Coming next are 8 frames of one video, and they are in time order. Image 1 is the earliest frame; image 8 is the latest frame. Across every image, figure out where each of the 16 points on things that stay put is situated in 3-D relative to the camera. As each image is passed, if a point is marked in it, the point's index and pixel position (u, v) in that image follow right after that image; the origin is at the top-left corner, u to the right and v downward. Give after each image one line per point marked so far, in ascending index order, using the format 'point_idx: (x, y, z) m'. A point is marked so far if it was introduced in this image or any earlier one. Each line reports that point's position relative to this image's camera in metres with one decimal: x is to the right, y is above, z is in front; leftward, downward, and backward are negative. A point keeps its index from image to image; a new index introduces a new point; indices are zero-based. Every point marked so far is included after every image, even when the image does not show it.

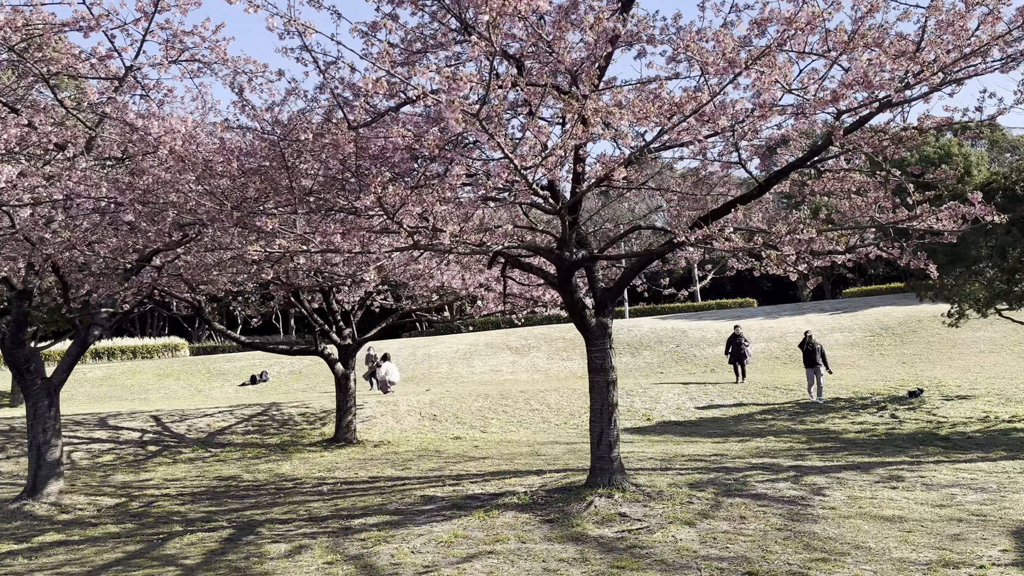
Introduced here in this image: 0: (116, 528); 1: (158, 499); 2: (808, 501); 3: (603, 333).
0: (-3.6, -2.2, +7.6) m
1: (-4.0, -2.3, +9.4) m
2: (+2.6, -1.9, +7.3) m
3: (+0.8, -0.4, +7.8) m
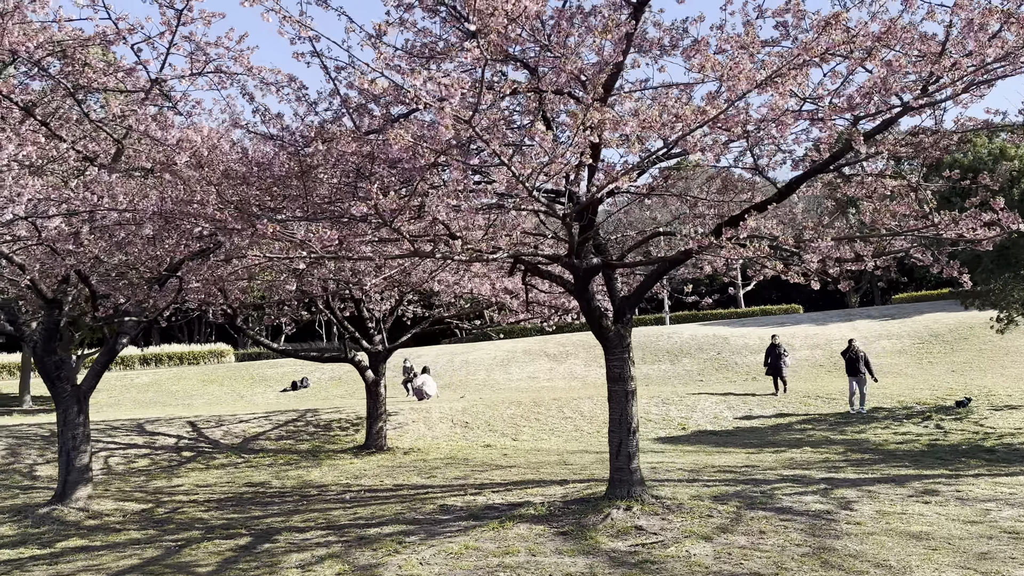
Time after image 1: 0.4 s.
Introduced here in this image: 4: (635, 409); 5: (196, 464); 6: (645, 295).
0: (-3.4, -2.2, +7.7) m
1: (-3.7, -2.4, +9.5) m
2: (+2.7, -1.9, +7.1) m
3: (+1.0, -0.5, +7.7) m
4: (+1.1, -1.1, +7.7) m
5: (-5.2, -2.9, +13.8) m
6: (+1.2, -0.1, +7.8) m
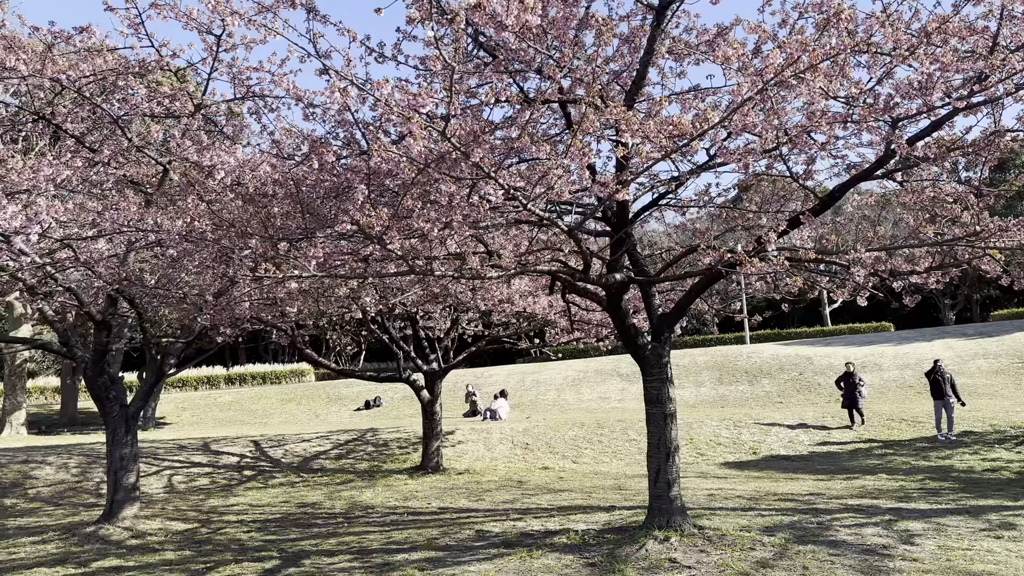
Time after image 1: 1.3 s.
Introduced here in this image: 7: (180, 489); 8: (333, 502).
0: (-3.1, -2.4, +7.7) m
1: (-3.2, -2.7, +9.5) m
2: (+2.9, -2.0, +6.5) m
3: (+1.3, -0.6, +7.3) m
4: (+1.4, -1.3, +7.3) m
5: (-4.3, -3.2, +13.9) m
6: (+1.5, -0.2, +7.5) m
7: (-5.3, -3.2, +13.5) m
8: (-2.5, -3.0, +11.7) m
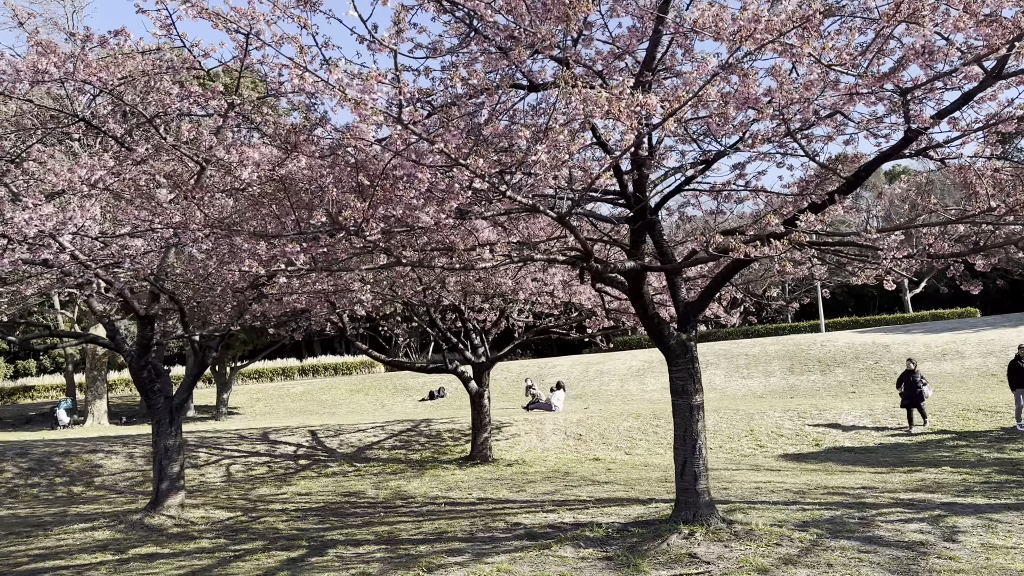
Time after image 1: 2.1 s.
0: (-2.8, -2.4, +7.9) m
1: (-2.8, -2.6, +9.7) m
2: (+3.1, -1.9, +6.2) m
3: (+1.5, -0.5, +7.1) m
4: (+1.6, -1.2, +7.1) m
5: (-3.4, -3.1, +14.2) m
6: (+1.7, -0.1, +7.2) m
7: (-4.6, -3.1, +13.9) m
8: (-1.9, -2.9, +11.9) m
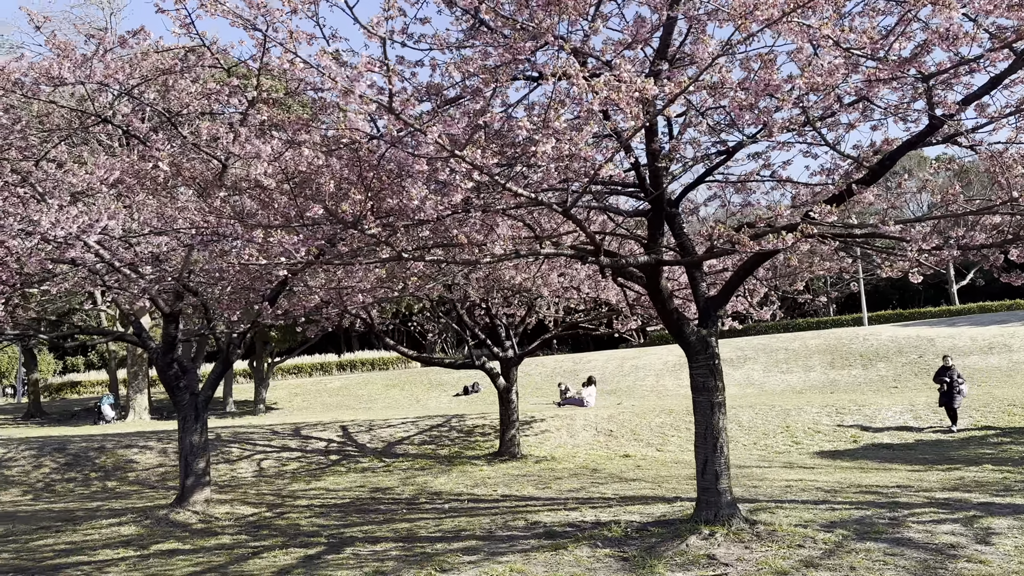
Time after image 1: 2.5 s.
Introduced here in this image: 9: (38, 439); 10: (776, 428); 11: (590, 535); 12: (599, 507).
0: (-2.7, -2.4, +7.9) m
1: (-2.5, -2.6, +9.7) m
2: (+3.2, -1.9, +6.0) m
3: (+1.6, -0.5, +6.9) m
4: (+1.7, -1.1, +6.9) m
5: (-3.0, -3.1, +14.3) m
6: (+1.9, 0.0, +7.0) m
7: (-4.1, -3.1, +14.0) m
8: (-1.5, -2.8, +11.9) m
9: (-8.7, -2.8, +15.4) m
10: (+5.7, -3.0, +18.2) m
11: (+0.6, -2.0, +7.0) m
12: (+0.9, -2.3, +8.9) m
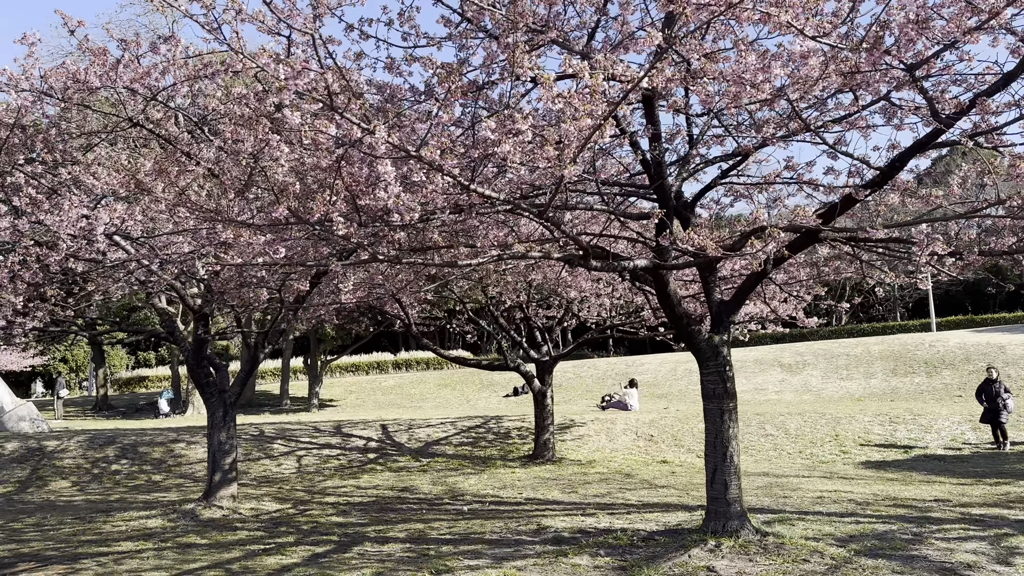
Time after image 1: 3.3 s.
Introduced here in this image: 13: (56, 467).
0: (-2.5, -2.4, +8.1) m
1: (-2.3, -2.6, +9.9) m
2: (+3.1, -1.9, +5.7) m
3: (+1.6, -0.5, +6.8) m
4: (+1.8, -1.1, +6.7) m
5: (-2.4, -3.1, +14.4) m
6: (+1.9, -0.1, +6.9) m
7: (-3.5, -3.1, +14.2) m
8: (-1.1, -2.8, +11.9) m
9: (-8.0, -2.7, +16.0) m
10: (+6.6, -3.1, +17.7) m
11: (+0.7, -2.1, +6.9) m
12: (+1.1, -2.3, +8.7) m
13: (-7.3, -2.9, +13.5) m
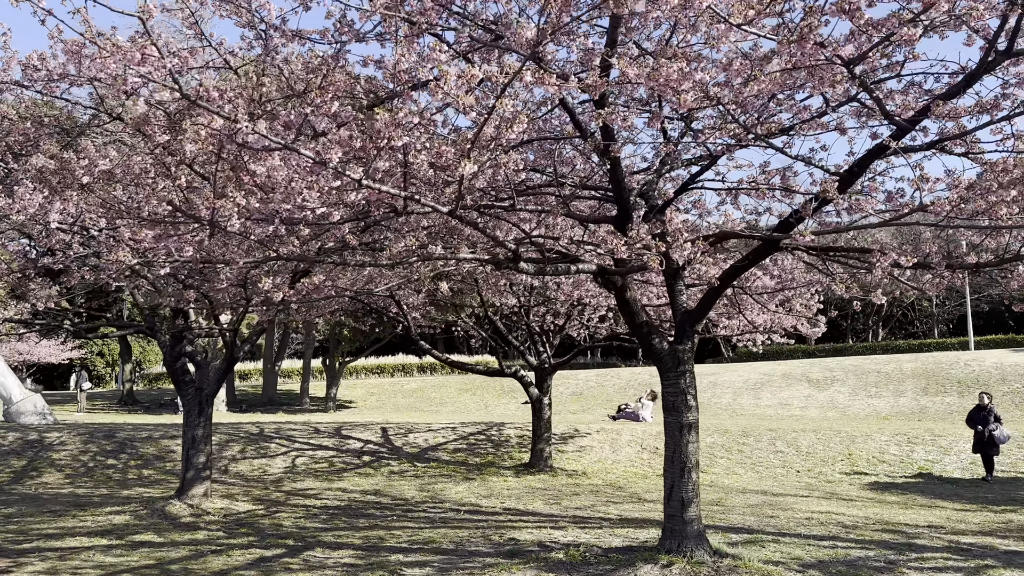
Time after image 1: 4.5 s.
0: (-2.9, -2.3, +8.0) m
1: (-2.5, -2.6, +9.7) m
2: (+2.7, -2.0, +5.3) m
3: (+1.3, -0.6, +6.5) m
4: (+1.4, -1.2, +6.4) m
5: (-2.5, -3.1, +14.3) m
6: (+1.6, -0.2, +6.6) m
7: (-3.6, -3.1, +14.1) m
8: (-1.3, -2.9, +11.7) m
9: (-8.0, -2.6, +16.1) m
10: (+6.6, -3.4, +17.2) m
11: (+0.3, -2.1, +6.6) m
12: (+0.8, -2.4, +8.5) m
13: (-7.4, -2.8, +13.6) m
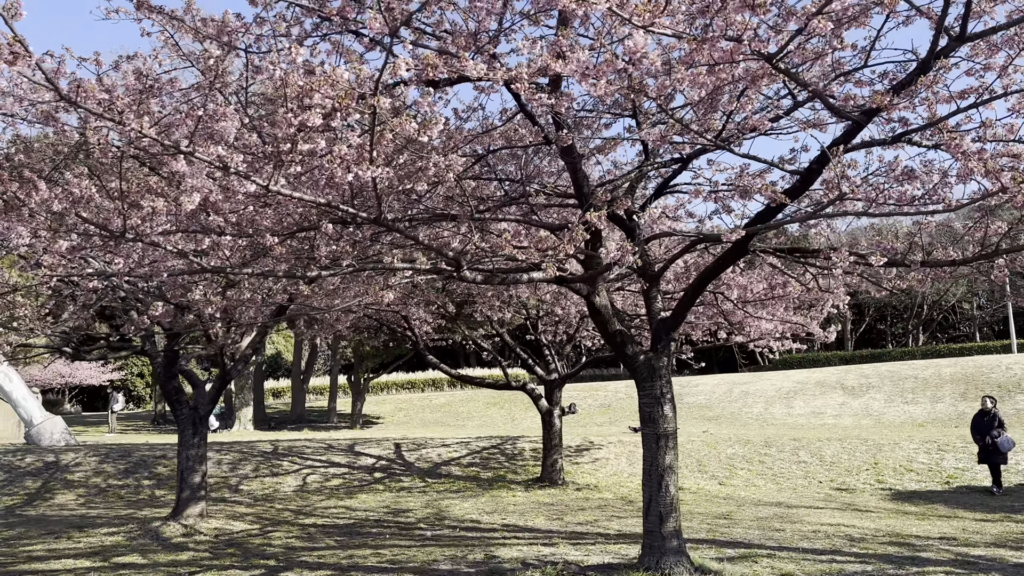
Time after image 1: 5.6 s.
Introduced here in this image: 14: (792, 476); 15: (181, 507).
0: (-3.0, -2.5, +7.9) m
1: (-2.6, -2.8, +9.7) m
2: (+2.4, -2.0, +5.0) m
3: (+1.1, -0.6, +6.3) m
4: (+1.2, -1.3, +6.2) m
5: (-2.3, -3.4, +14.2) m
6: (+1.3, -0.2, +6.4) m
7: (-3.4, -3.4, +14.1) m
8: (-1.2, -3.1, +11.6) m
9: (-7.7, -3.0, +16.2) m
10: (+6.9, -3.5, +16.7) m
11: (+0.1, -2.2, +6.4) m
12: (+0.7, -2.5, +8.2) m
13: (-7.3, -3.1, +13.7) m
14: (+5.2, -3.5, +15.7) m
15: (-3.7, -2.5, +9.5) m
